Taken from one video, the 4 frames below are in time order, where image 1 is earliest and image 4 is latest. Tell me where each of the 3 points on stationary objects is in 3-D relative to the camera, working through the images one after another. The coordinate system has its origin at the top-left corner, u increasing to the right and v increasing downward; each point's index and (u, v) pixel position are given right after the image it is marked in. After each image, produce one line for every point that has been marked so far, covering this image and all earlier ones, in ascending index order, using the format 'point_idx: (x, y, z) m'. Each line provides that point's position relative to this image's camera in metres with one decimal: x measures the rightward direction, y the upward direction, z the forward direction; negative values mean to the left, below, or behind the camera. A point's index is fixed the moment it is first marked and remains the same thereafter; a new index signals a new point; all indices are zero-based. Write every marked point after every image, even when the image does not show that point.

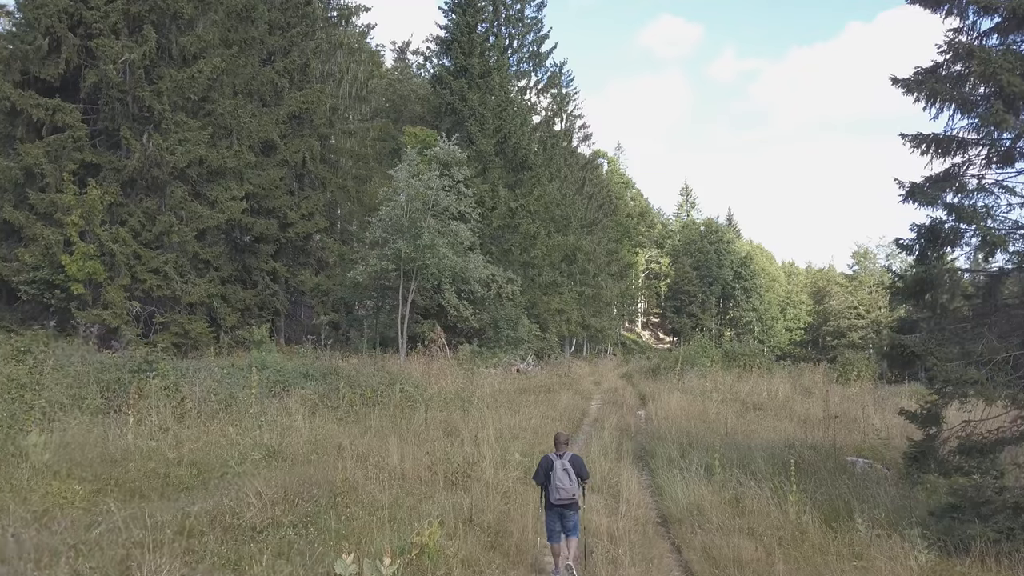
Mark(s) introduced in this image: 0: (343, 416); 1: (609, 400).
0: (-2.3, -1.8, +10.0) m
1: (+2.1, -2.4, +15.2) m
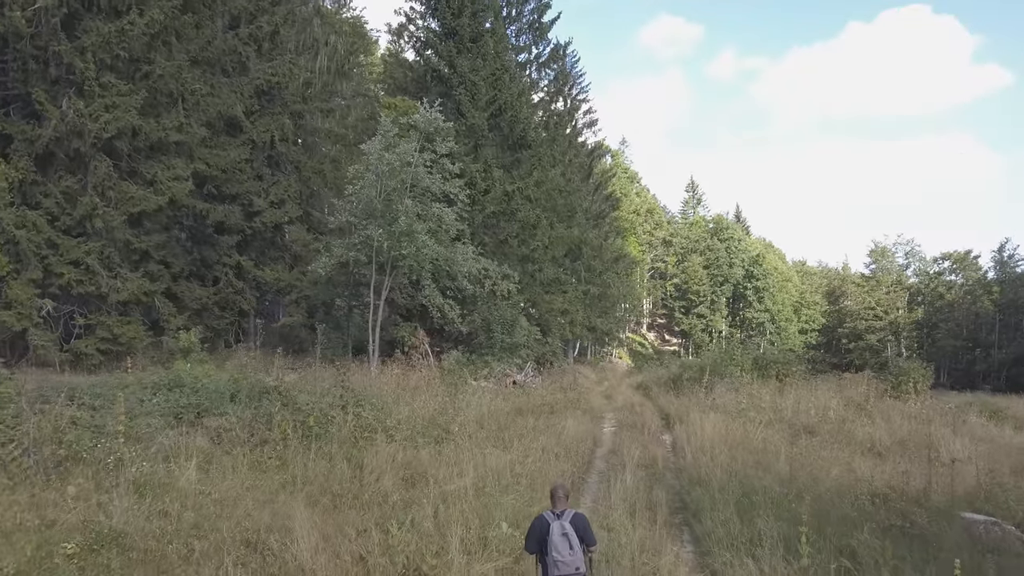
0: (-2.5, -1.7, +7.1) m
1: (+2.0, -2.3, +12.3) m
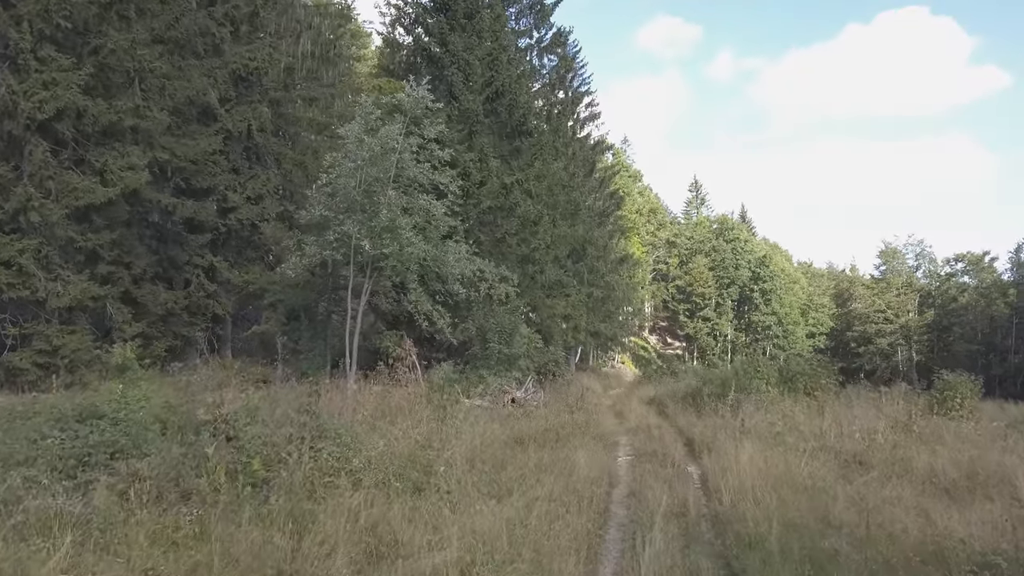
0: (-2.5, -1.8, +5.3) m
1: (+1.9, -2.4, +10.6) m
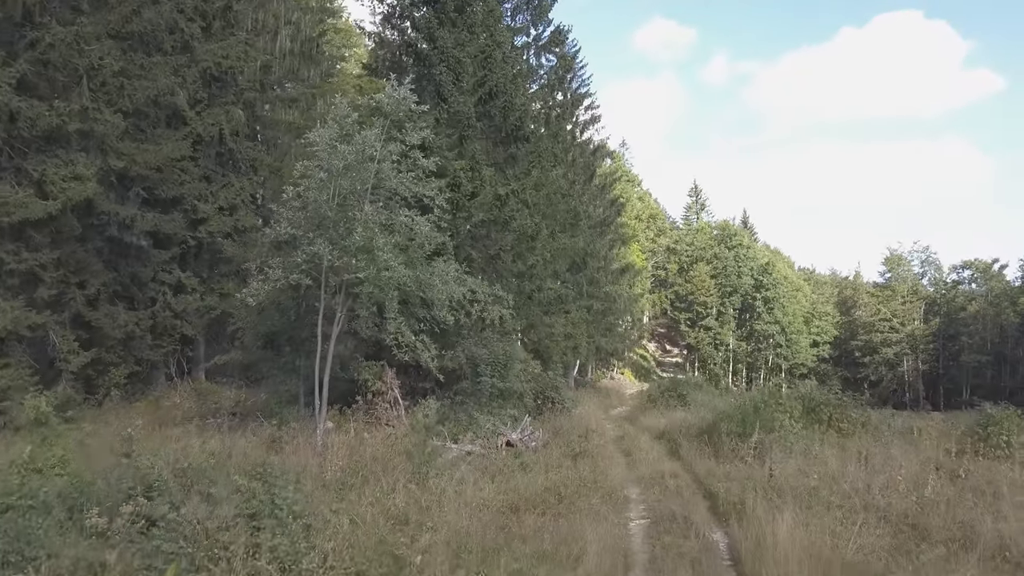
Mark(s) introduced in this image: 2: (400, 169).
0: (-2.5, -2.1, +3.8) m
1: (+1.9, -2.8, +9.0) m
2: (-1.7, +1.8, +10.7) m
